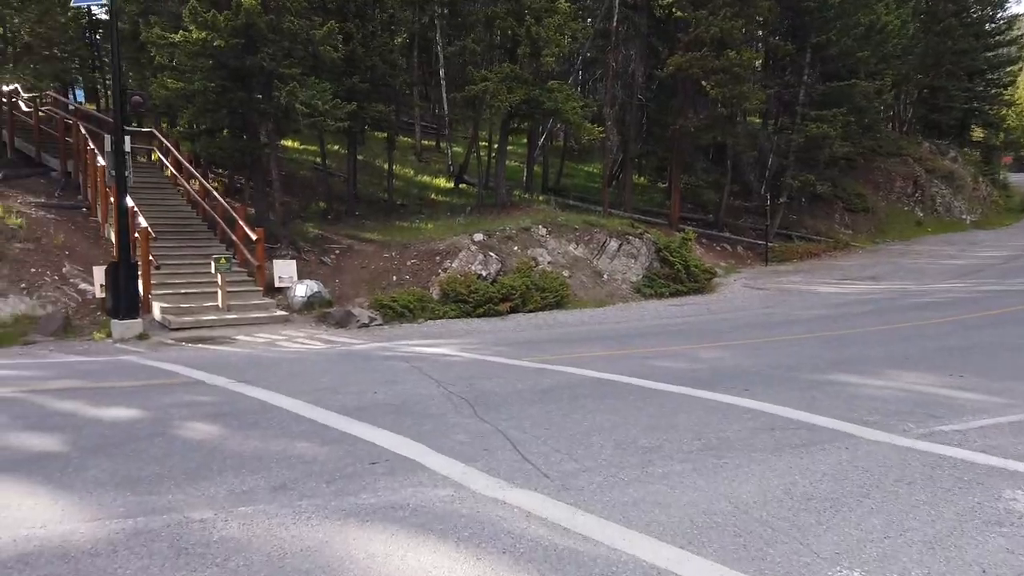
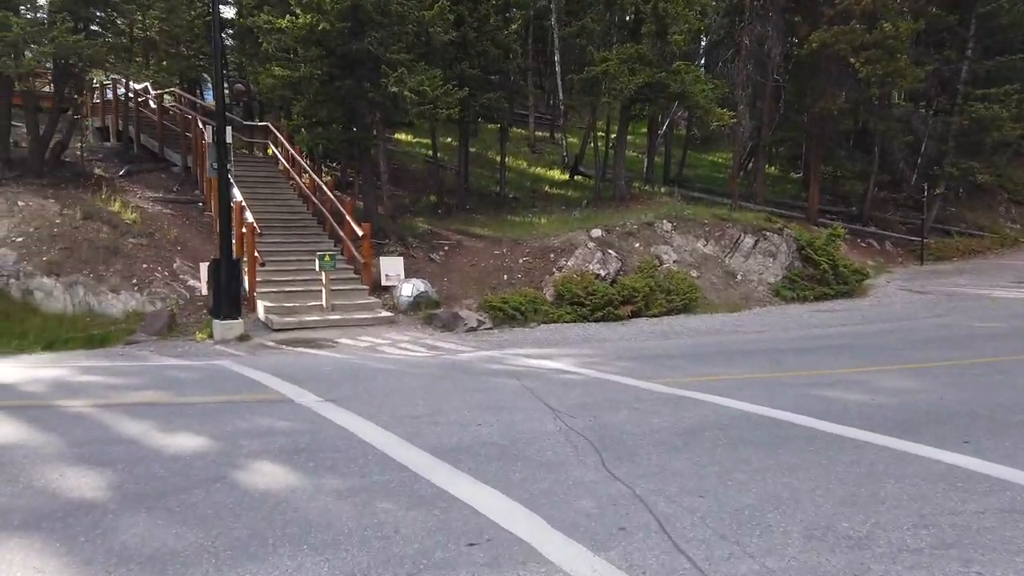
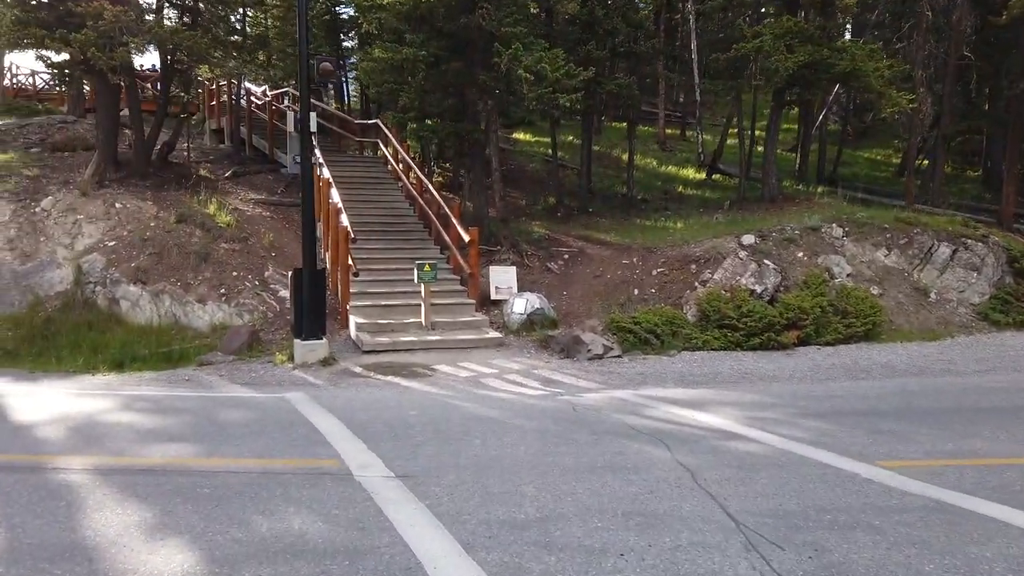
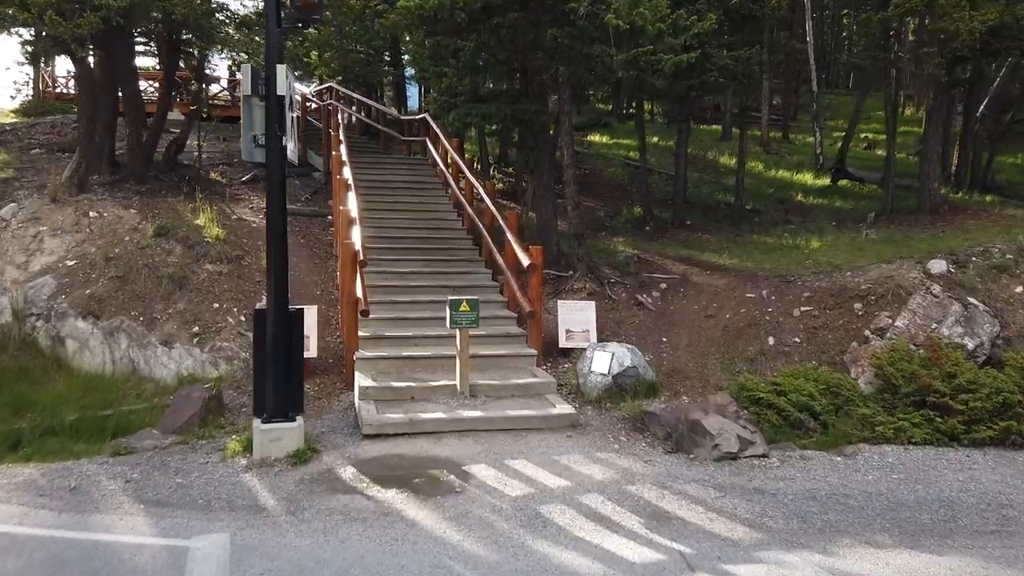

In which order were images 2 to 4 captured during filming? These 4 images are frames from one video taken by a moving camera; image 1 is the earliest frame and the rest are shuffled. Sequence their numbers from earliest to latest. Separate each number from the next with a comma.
2, 3, 4
